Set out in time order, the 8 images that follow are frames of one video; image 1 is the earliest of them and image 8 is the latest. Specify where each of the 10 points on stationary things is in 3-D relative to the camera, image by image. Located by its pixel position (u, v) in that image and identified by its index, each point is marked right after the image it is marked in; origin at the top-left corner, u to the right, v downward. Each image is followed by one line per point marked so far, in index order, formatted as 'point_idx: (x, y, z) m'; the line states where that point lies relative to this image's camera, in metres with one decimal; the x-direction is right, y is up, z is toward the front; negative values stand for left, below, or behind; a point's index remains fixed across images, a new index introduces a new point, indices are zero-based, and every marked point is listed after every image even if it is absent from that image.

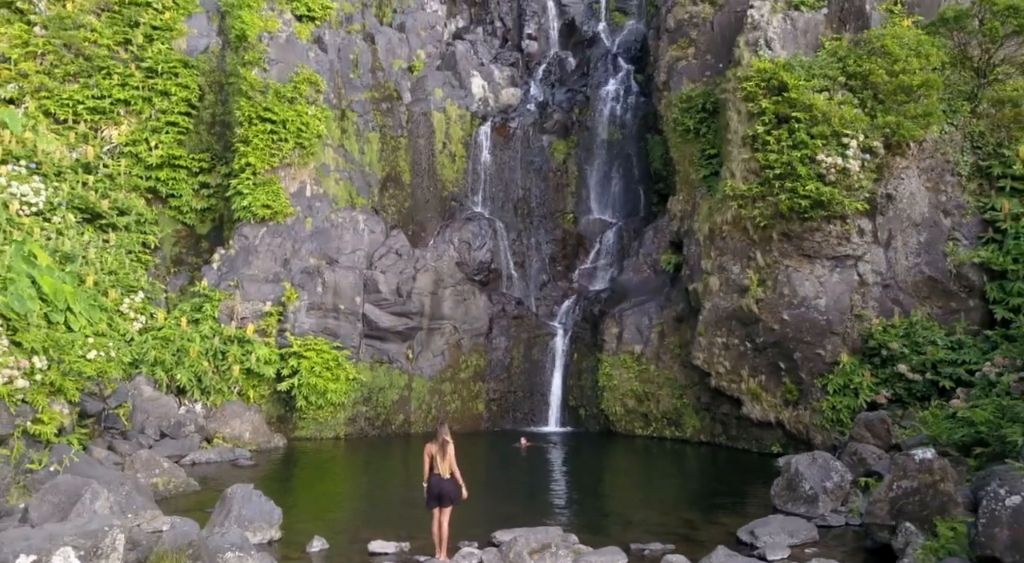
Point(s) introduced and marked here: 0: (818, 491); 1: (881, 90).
0: (+2.5, -1.8, +6.1) m
1: (+4.4, +2.3, +9.0) m
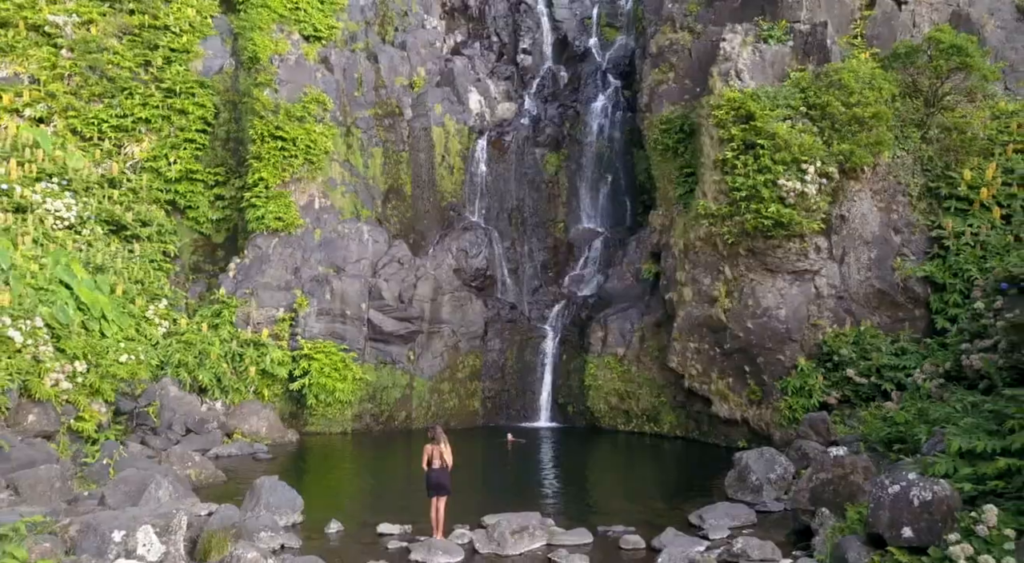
0: (+2.4, -1.9, +7.1) m
1: (+4.3, +2.1, +10.0) m
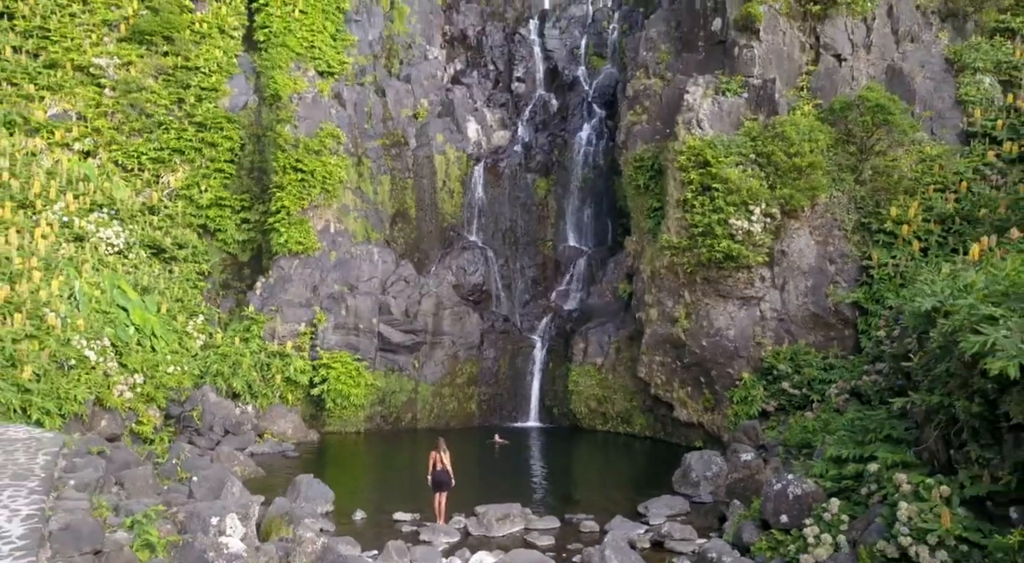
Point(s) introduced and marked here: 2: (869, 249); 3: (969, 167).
0: (+2.2, -2.4, +8.9) m
1: (+4.1, +1.8, +11.7) m
2: (+5.5, +0.5, +11.5) m
3: (+7.4, +2.0, +12.2) m
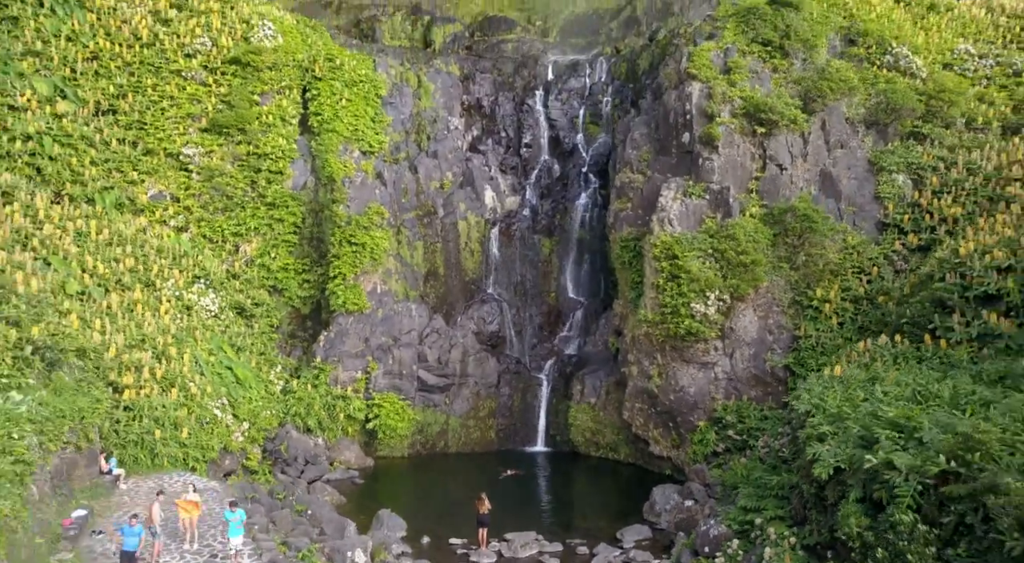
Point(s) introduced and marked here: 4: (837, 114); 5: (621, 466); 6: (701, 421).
0: (+2.5, -3.8, +12.6) m
1: (+4.4, +0.4, +15.2) m
2: (+5.7, -0.8, +15.2) m
3: (+7.7, +0.6, +15.7) m
4: (+7.3, +3.7, +17.1) m
5: (+2.4, -4.0, +16.6) m
6: (+3.7, -2.7, +15.1) m
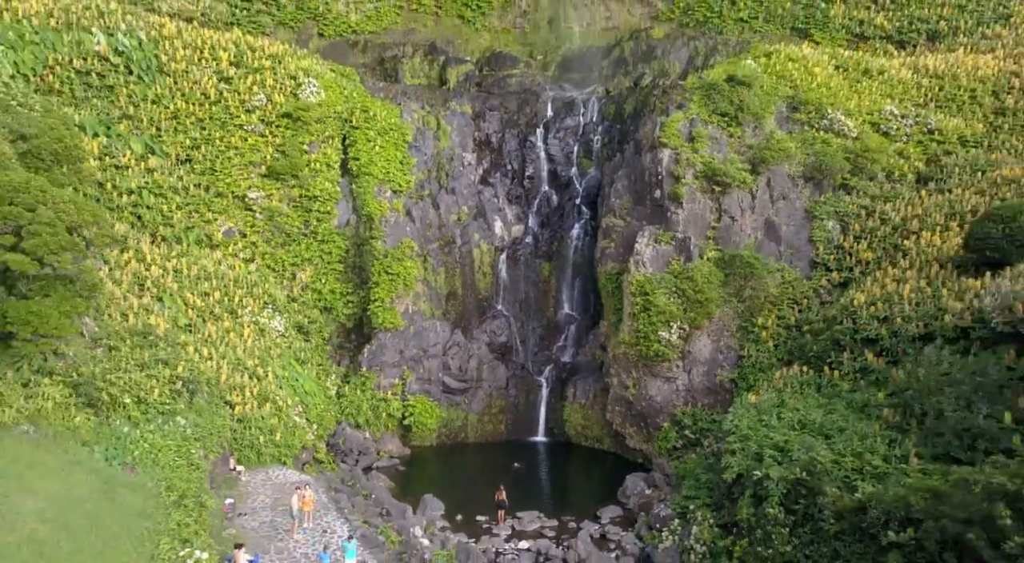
0: (+2.7, -4.8, +17.2) m
1: (+4.6, -0.4, +19.5) m
2: (+5.9, -1.7, +19.5) m
3: (+7.9, -0.2, +20.0) m
4: (+7.4, +3.0, +21.3) m
5: (+2.6, -4.8, +21.1) m
6: (+3.9, -3.6, +19.6) m
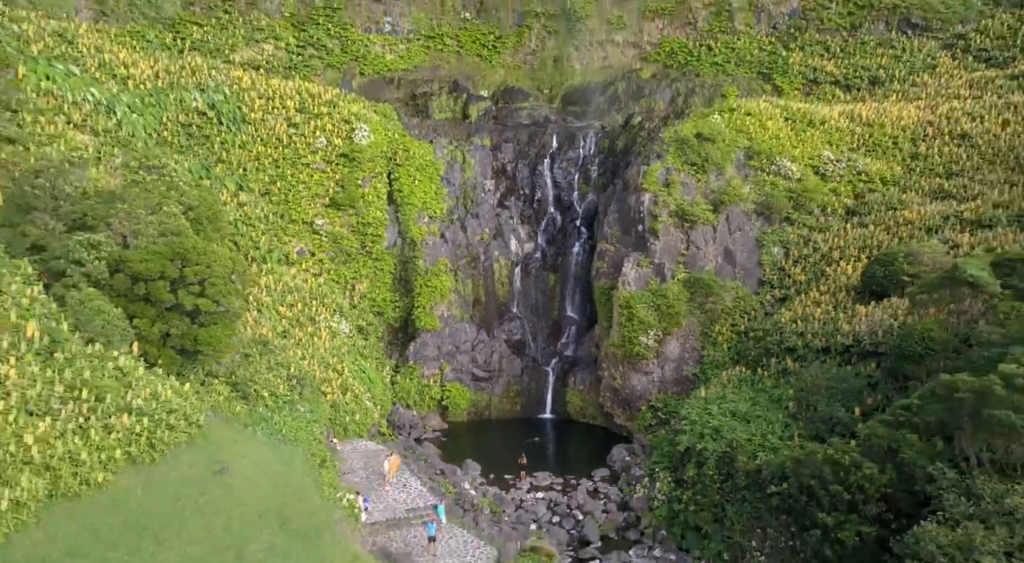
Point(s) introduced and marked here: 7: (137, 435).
0: (+3.2, -5.5, +23.5) m
1: (+5.1, -1.0, +25.7) m
2: (+6.5, -2.2, +25.7) m
3: (+8.4, -0.8, +26.2) m
4: (+8.0, +2.5, +27.2) m
5: (+3.1, -5.3, +27.5) m
6: (+4.5, -4.1, +25.8) m
7: (-7.1, -2.9, +14.4) m
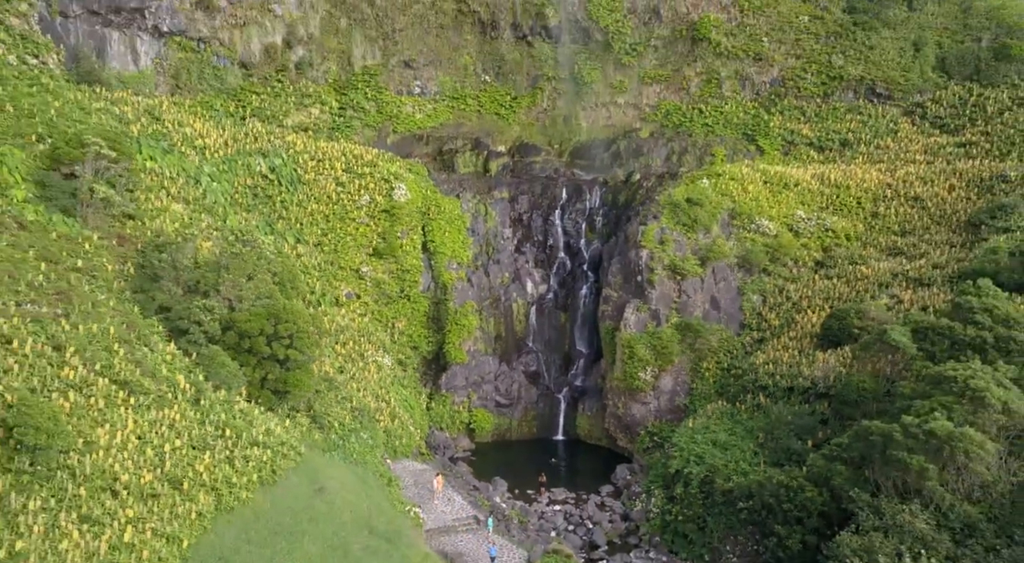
0: (+4.0, -7.2, +28.3) m
1: (+5.9, -2.8, +30.5) m
2: (+7.2, -4.0, +30.5) m
3: (+9.2, -2.6, +31.0) m
4: (+8.8, +0.7, +32.1) m
5: (+3.8, -7.1, +32.2) m
6: (+5.2, -5.9, +30.6) m
7: (-6.2, -4.6, +19.2) m
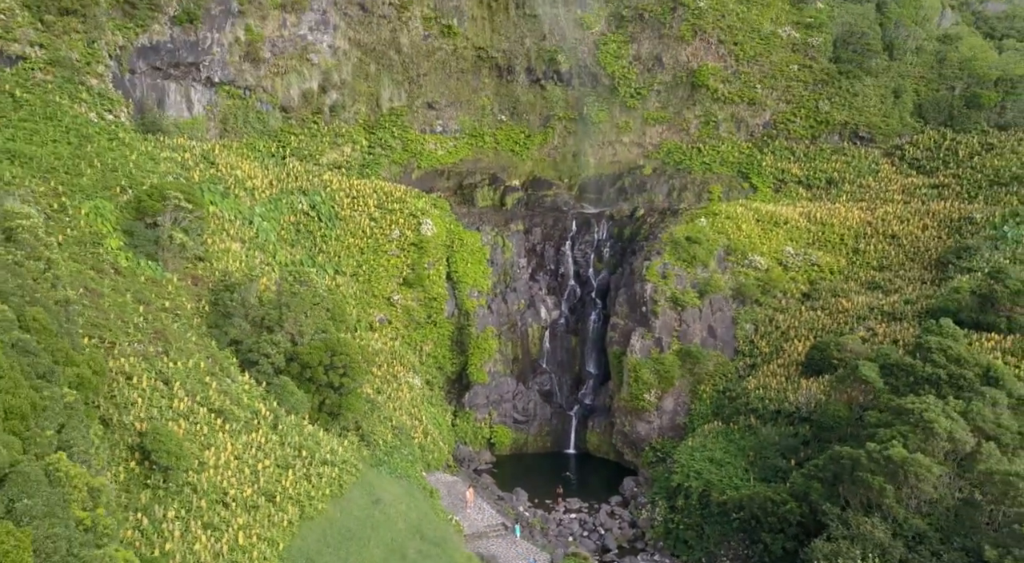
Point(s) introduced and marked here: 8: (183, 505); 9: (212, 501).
0: (+4.8, -8.6, +31.9) m
1: (+6.7, -4.2, +34.1) m
2: (+8.0, -5.4, +34.2) m
3: (+10.0, -4.0, +34.6) m
4: (+9.6, -0.8, +35.7) m
5: (+4.6, -8.4, +35.8) m
6: (+6.0, -7.3, +34.2) m
7: (-5.4, -5.9, +22.7) m
8: (-7.9, -5.4, +18.3) m
9: (-7.5, -5.4, +18.9) m
